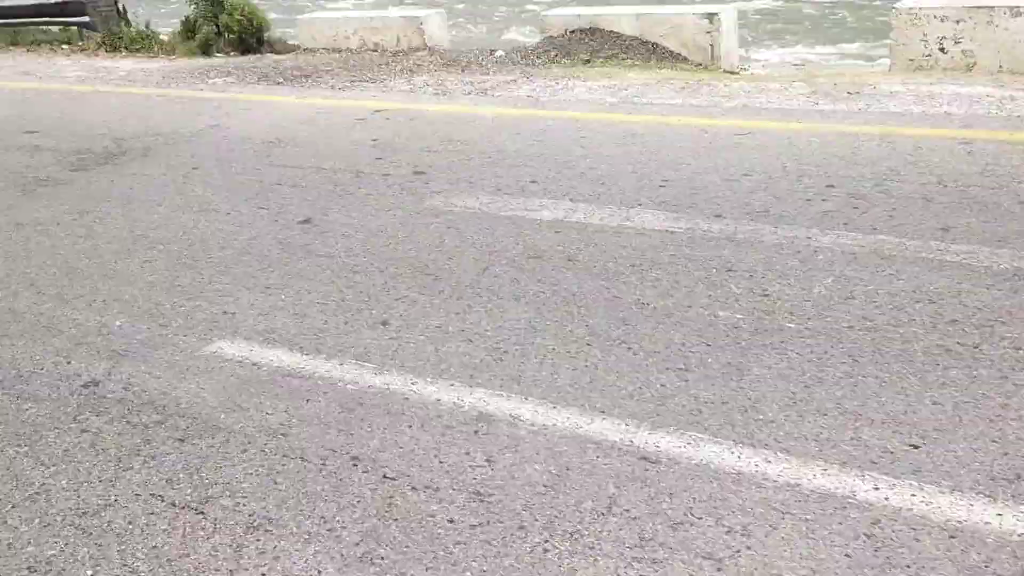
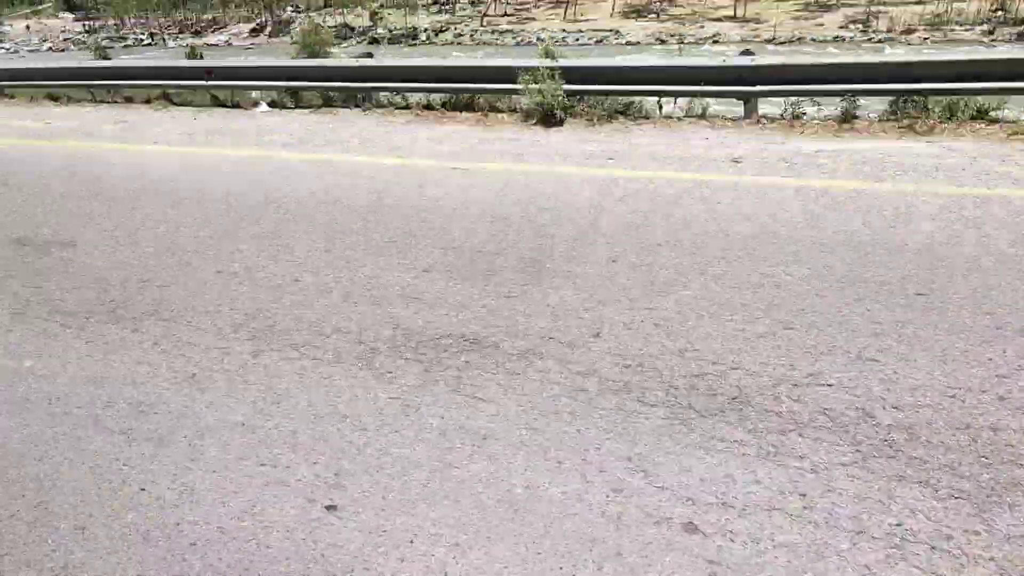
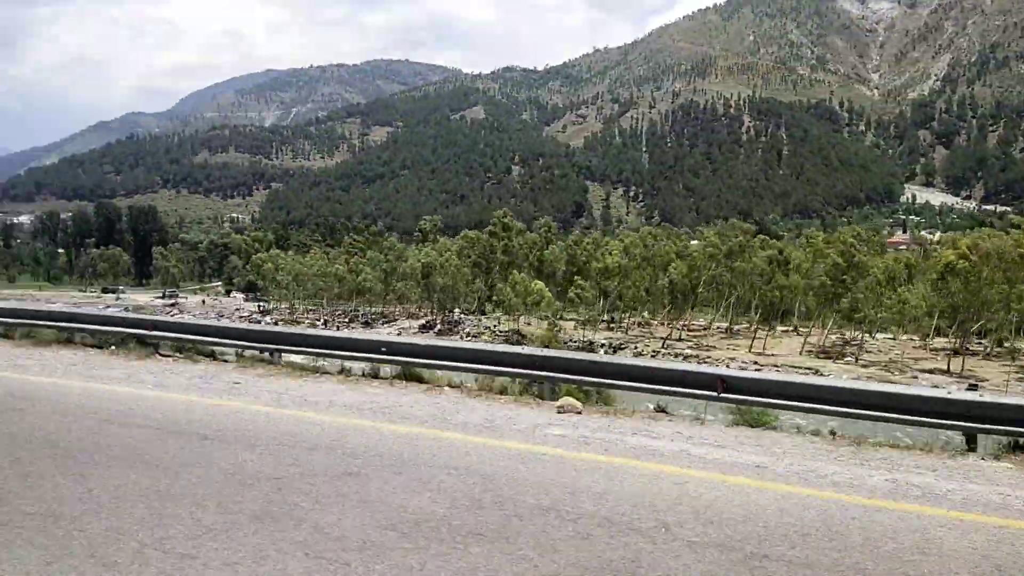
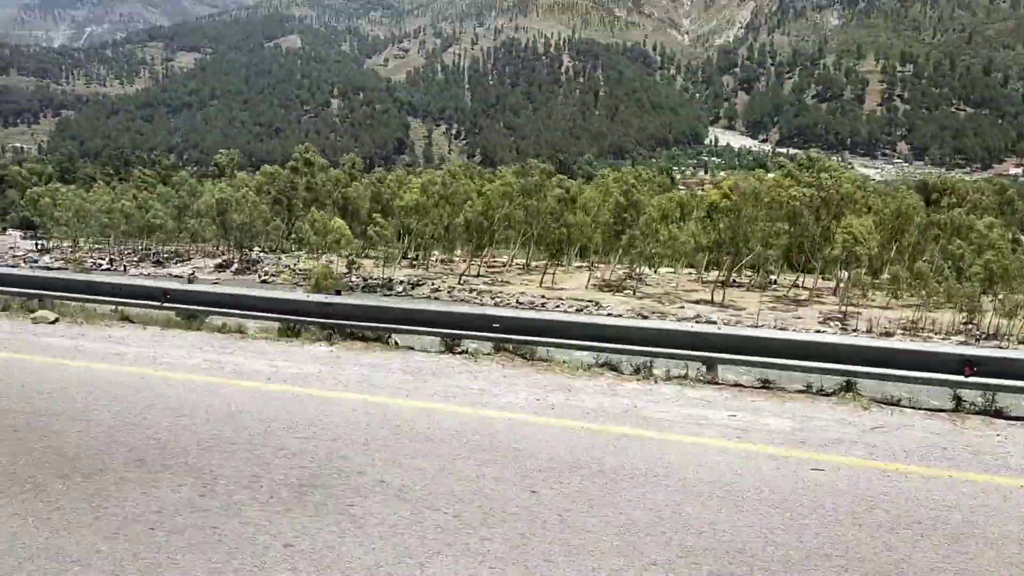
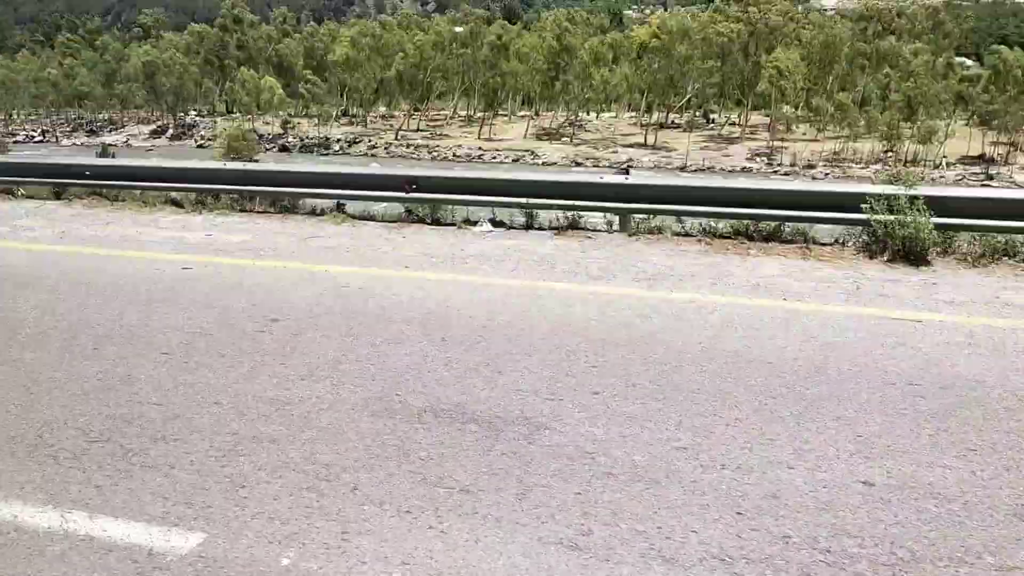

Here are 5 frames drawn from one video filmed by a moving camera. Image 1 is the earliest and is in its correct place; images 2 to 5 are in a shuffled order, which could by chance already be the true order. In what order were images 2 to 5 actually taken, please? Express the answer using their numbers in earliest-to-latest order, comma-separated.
2, 5, 4, 3
